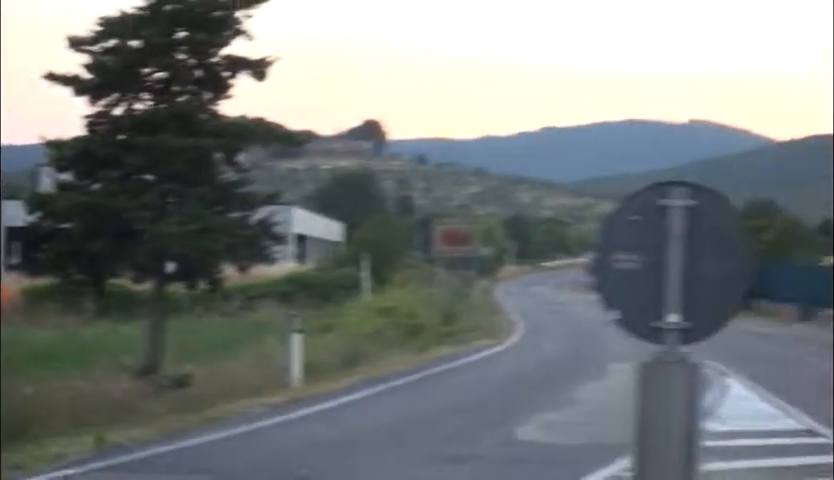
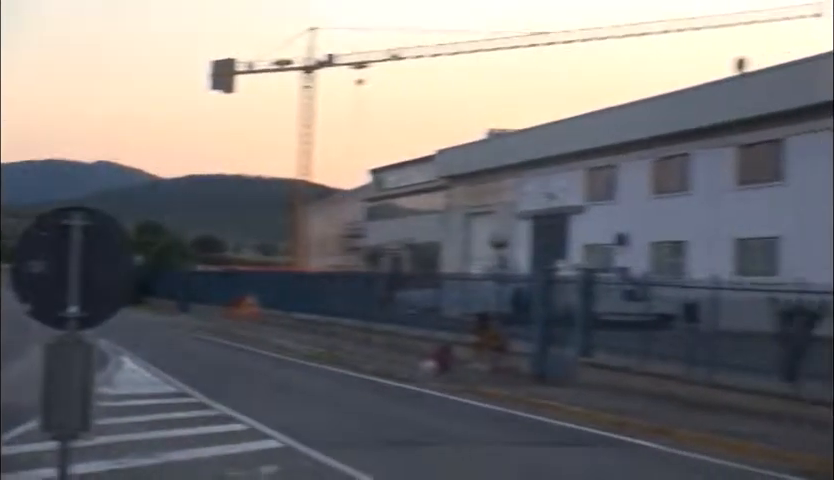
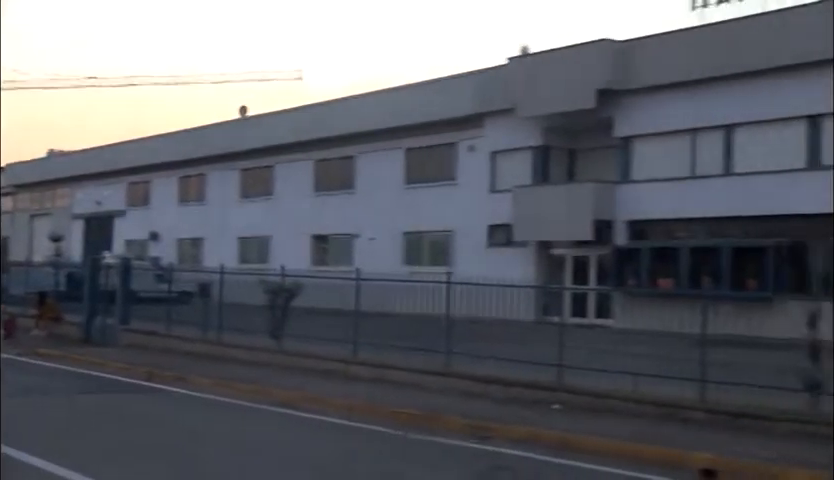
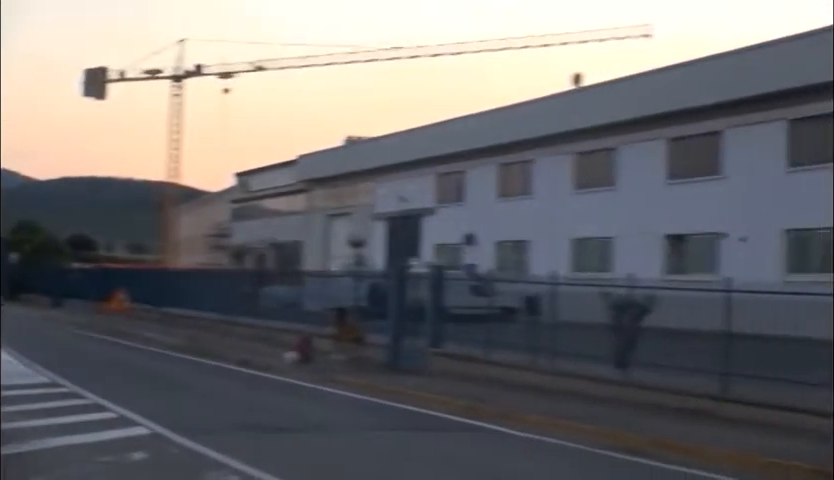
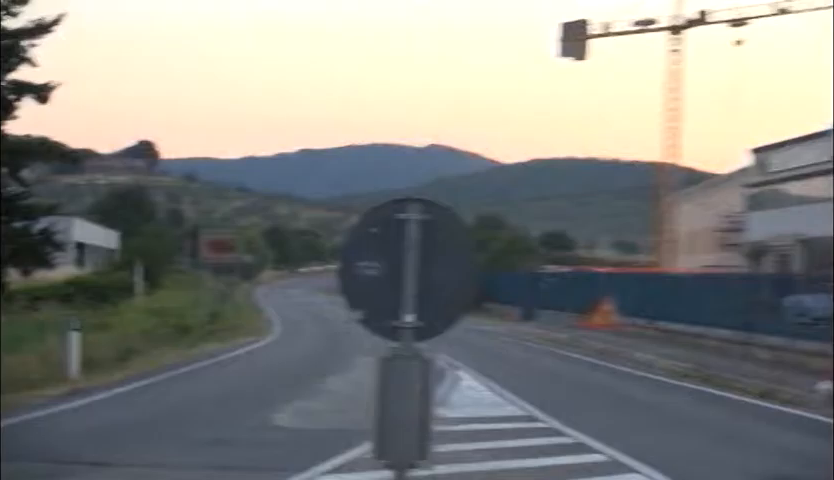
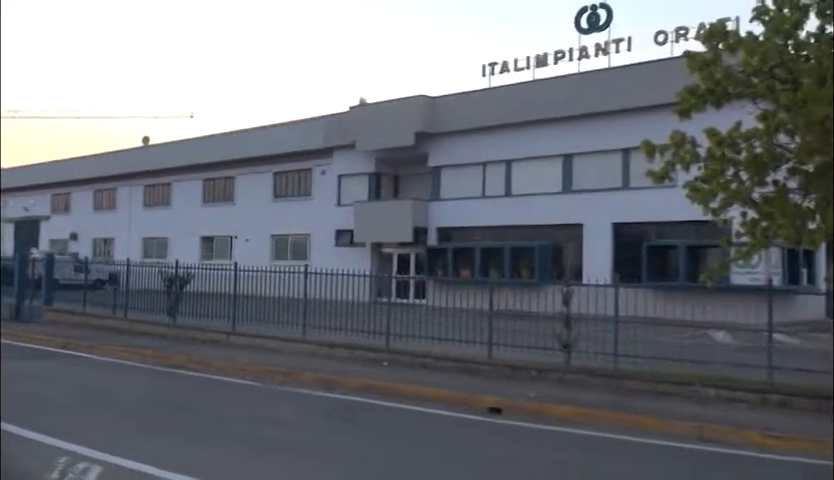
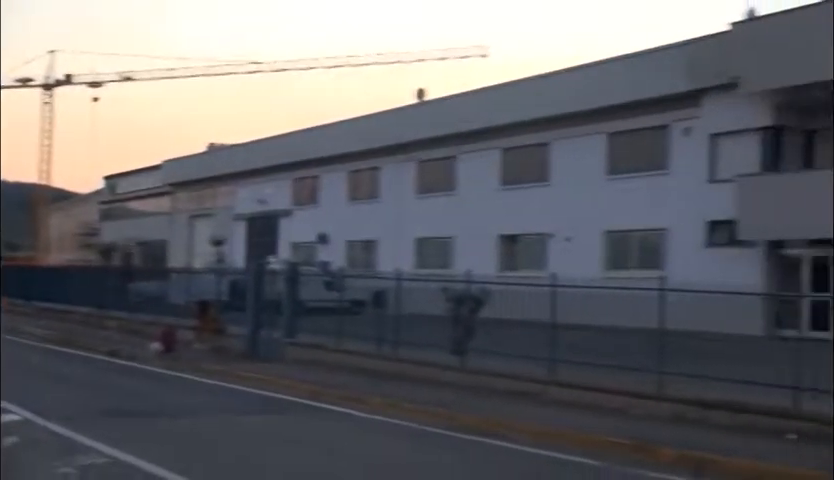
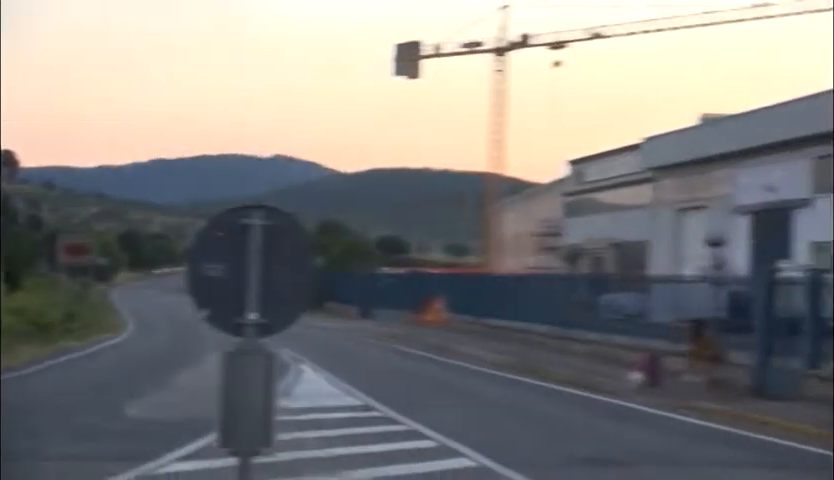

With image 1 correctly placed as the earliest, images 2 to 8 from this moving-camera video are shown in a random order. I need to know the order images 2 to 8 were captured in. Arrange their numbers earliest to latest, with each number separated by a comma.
5, 8, 2, 4, 7, 3, 6
